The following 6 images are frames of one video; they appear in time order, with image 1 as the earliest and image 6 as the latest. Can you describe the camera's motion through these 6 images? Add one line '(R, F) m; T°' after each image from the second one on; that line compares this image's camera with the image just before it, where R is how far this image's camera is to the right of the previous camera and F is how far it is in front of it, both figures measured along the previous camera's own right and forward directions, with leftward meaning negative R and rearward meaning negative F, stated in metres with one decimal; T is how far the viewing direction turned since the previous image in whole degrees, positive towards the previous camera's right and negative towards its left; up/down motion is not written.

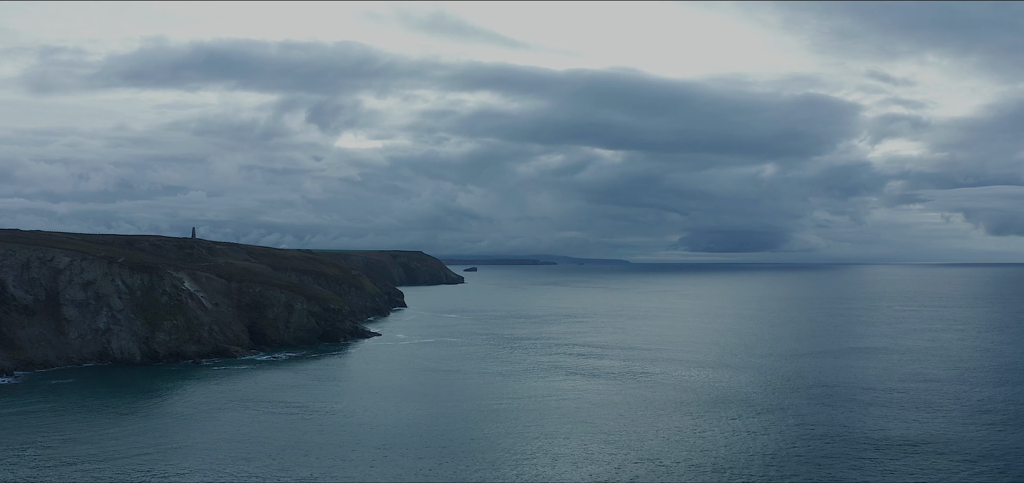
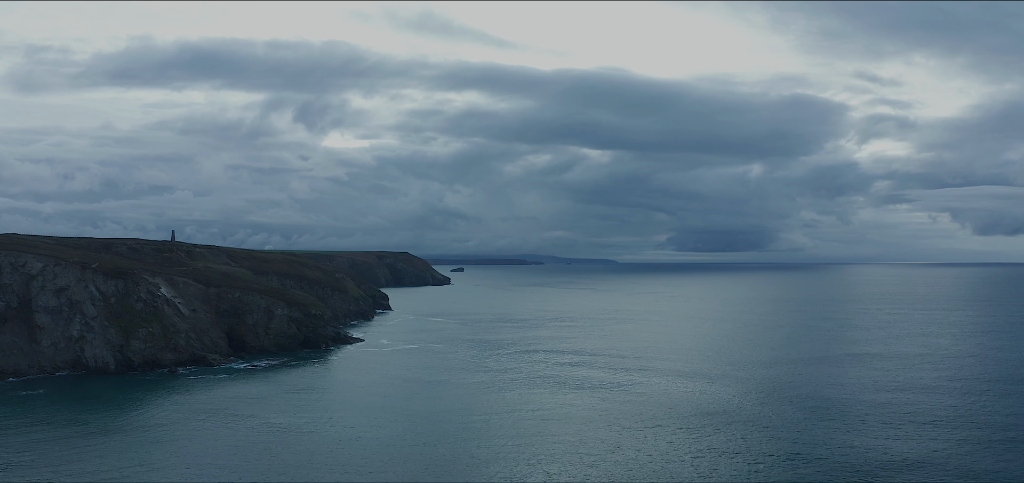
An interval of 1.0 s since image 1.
(0.0, +0.6) m; +1°
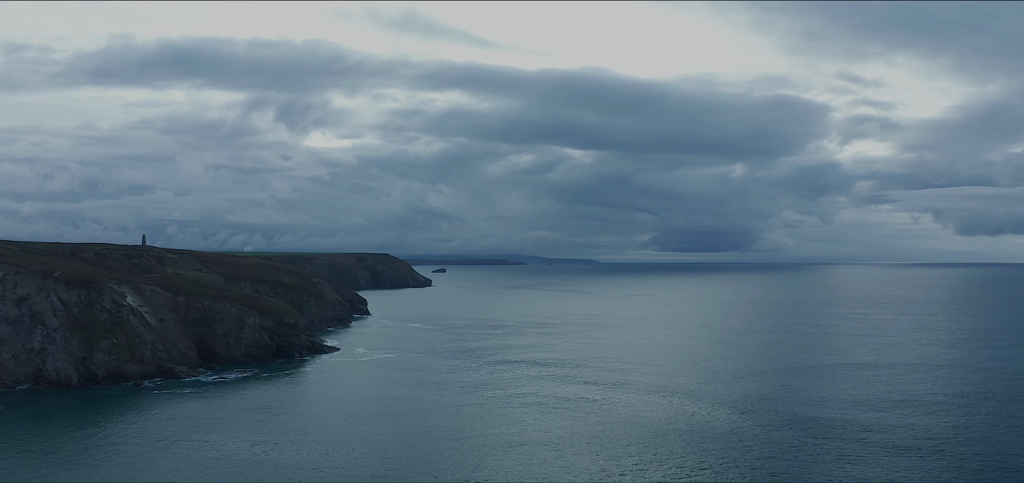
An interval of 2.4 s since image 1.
(-0.1, +0.8) m; +2°
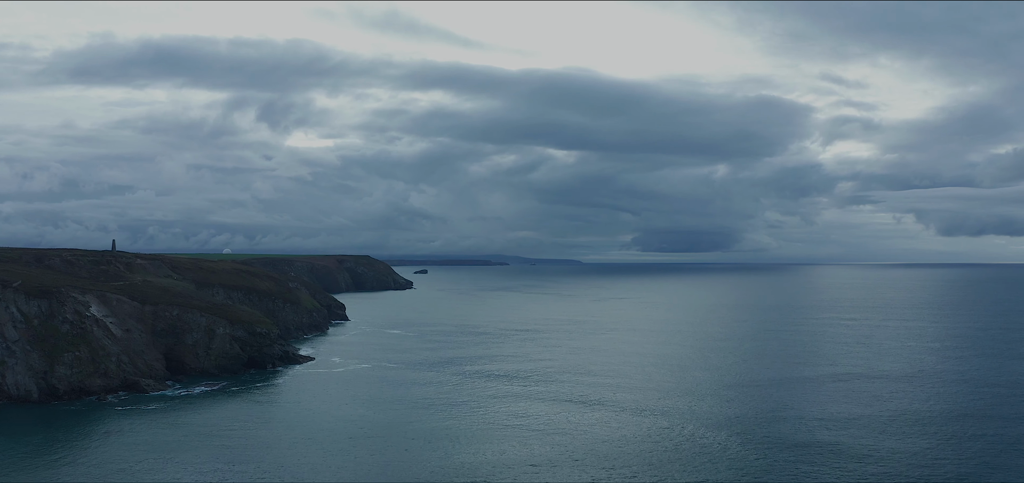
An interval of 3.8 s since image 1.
(0.0, +0.7) m; +2°
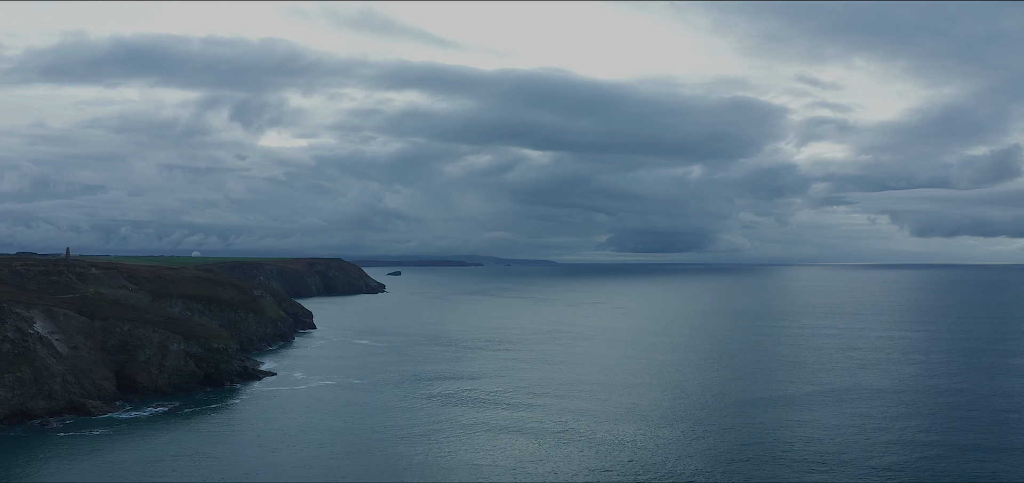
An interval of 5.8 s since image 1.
(-0.1, +1.0) m; +2°
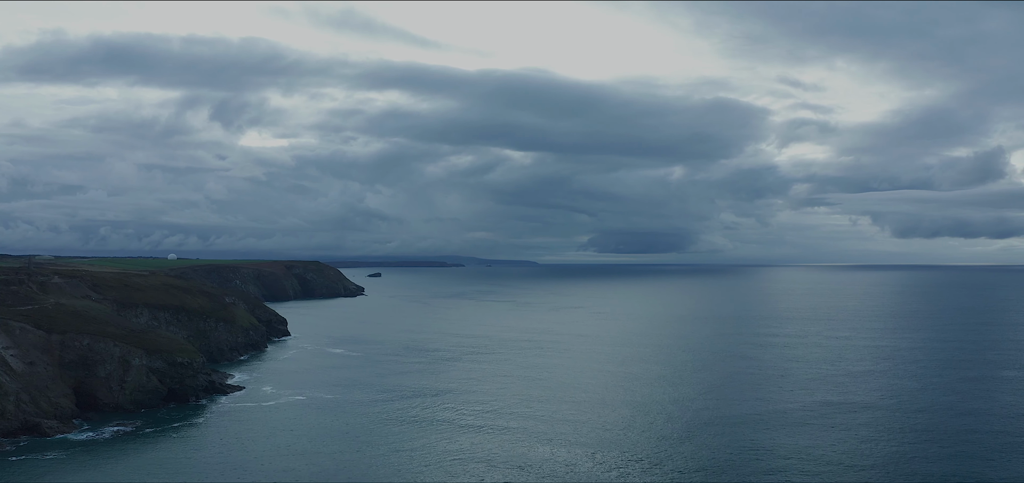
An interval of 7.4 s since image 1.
(0.0, +0.7) m; +2°
